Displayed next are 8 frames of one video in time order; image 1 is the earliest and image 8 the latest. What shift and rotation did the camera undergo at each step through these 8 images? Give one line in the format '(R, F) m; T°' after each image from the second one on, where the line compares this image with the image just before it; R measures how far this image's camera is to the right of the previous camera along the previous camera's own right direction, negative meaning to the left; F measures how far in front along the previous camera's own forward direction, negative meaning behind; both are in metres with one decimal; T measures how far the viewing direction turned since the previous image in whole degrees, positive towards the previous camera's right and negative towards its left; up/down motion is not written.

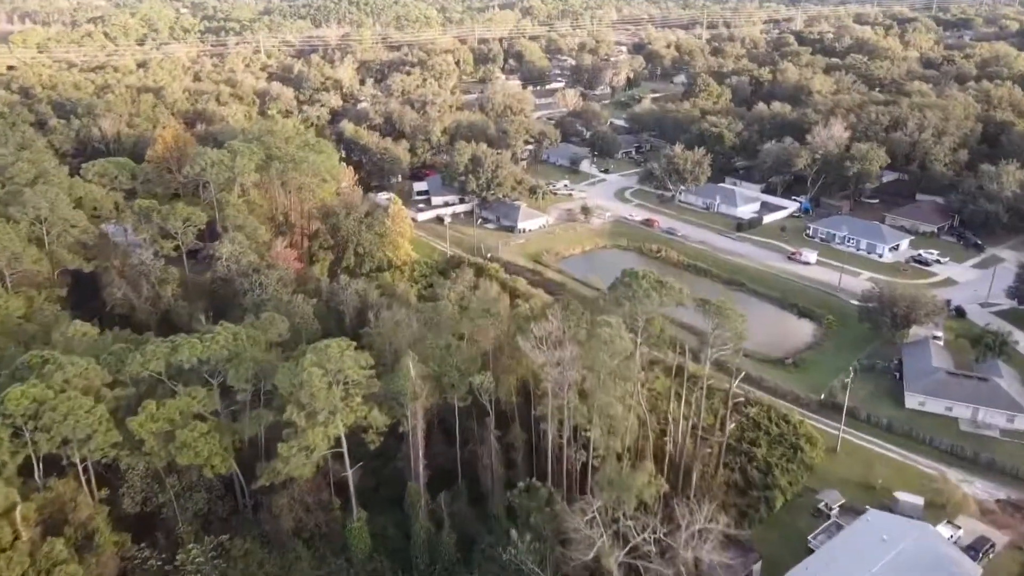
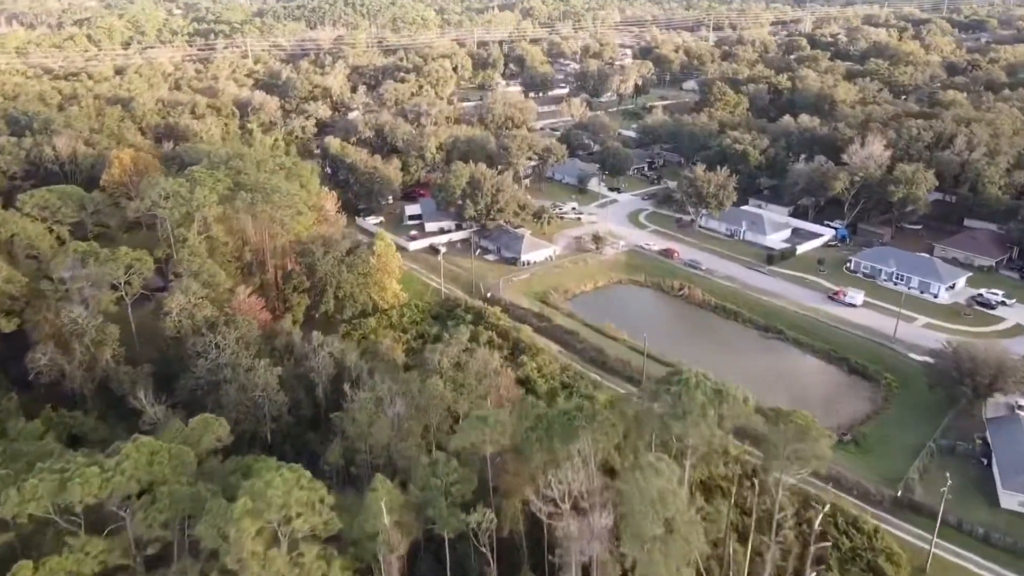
(-0.2, +6.5) m; 0°
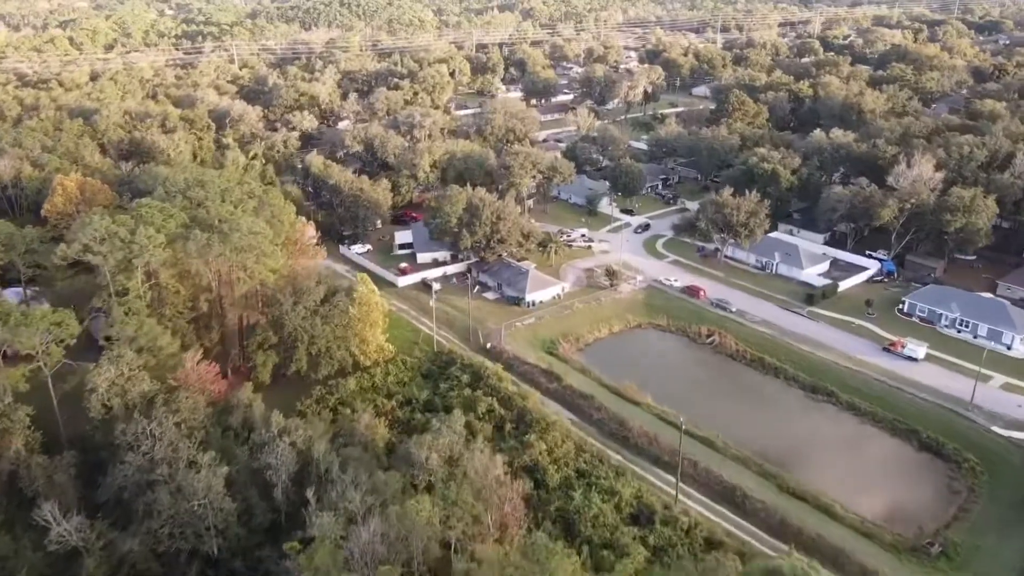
(-0.2, +6.6) m; 0°
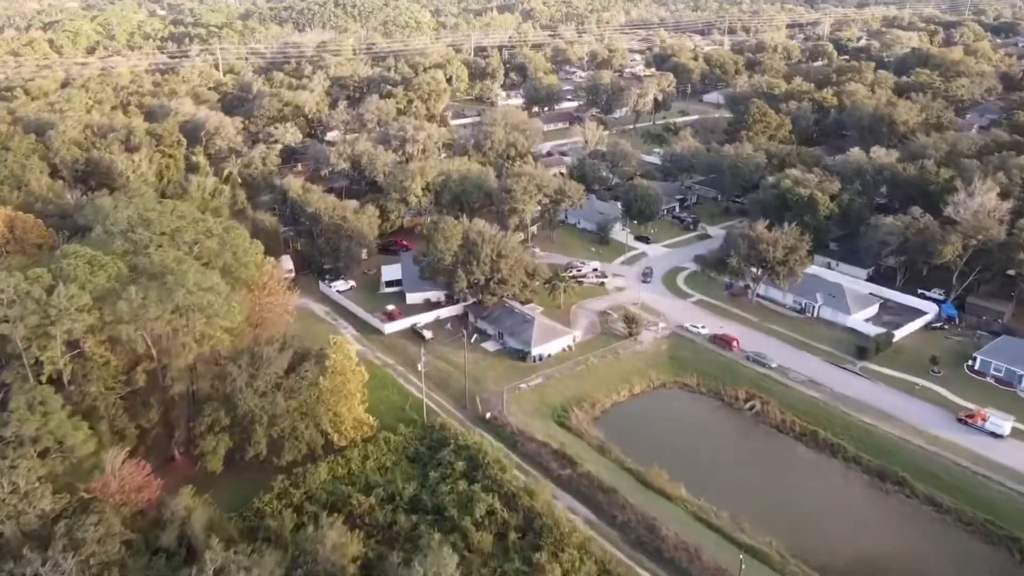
(-0.2, +6.5) m; 0°
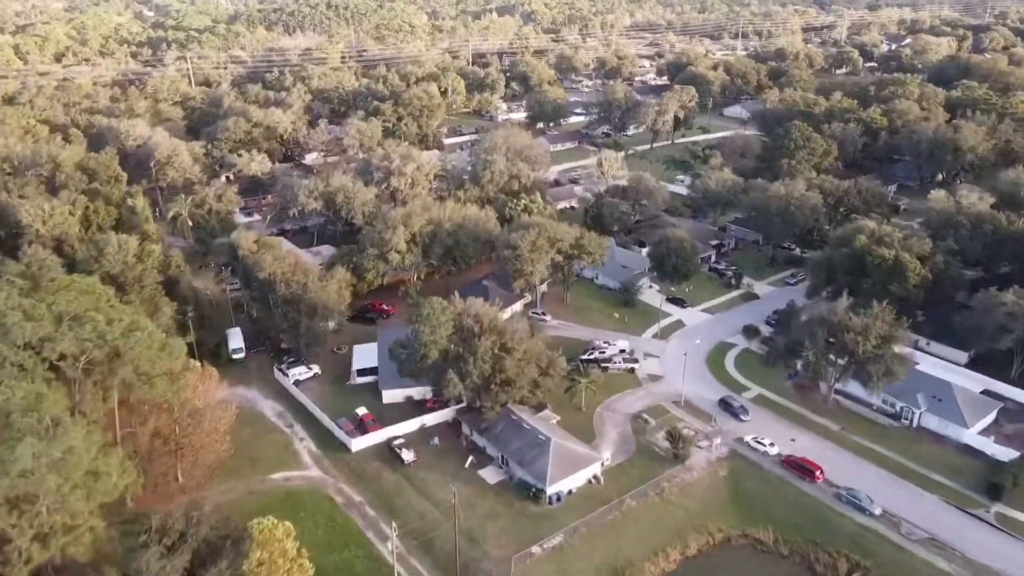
(-0.4, +10.3) m; 0°
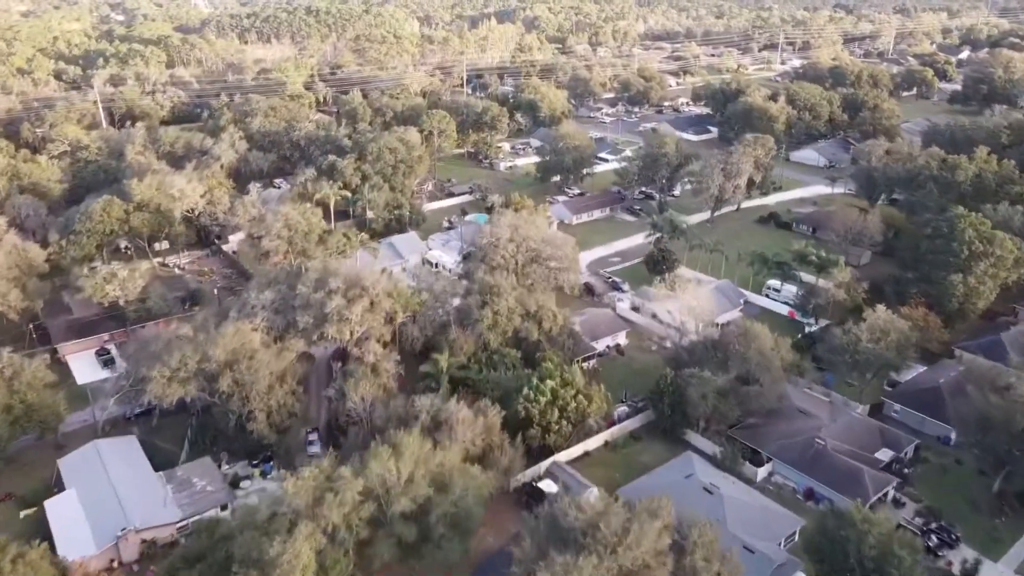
(-0.8, +23.2) m; 0°
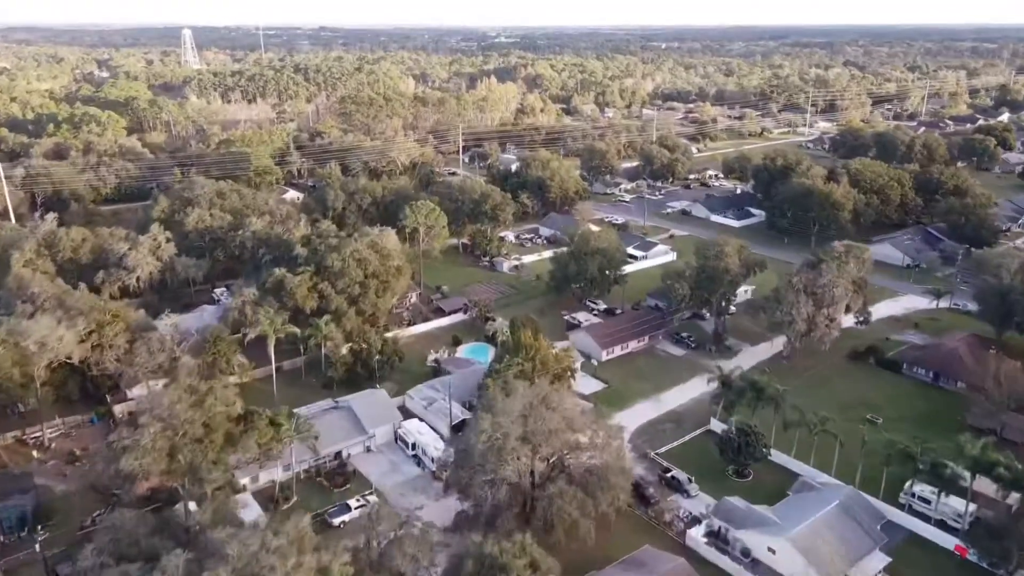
(-0.6, +15.5) m; 0°
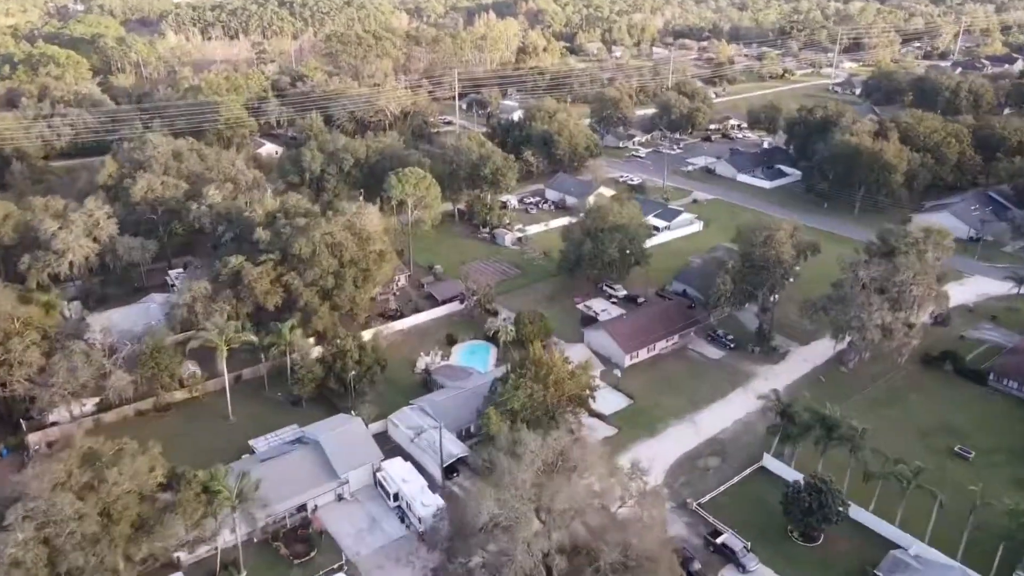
(-0.3, +7.9) m; 0°
